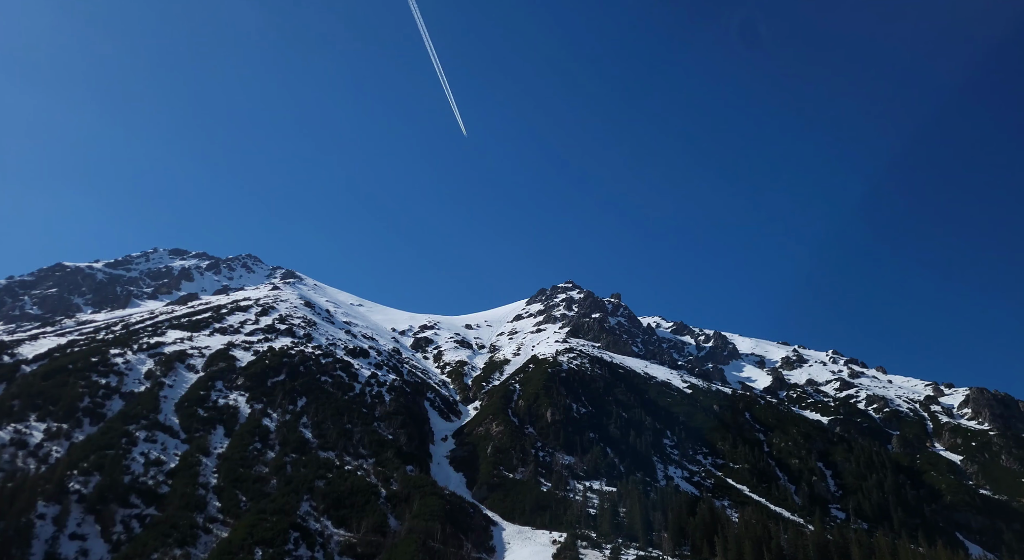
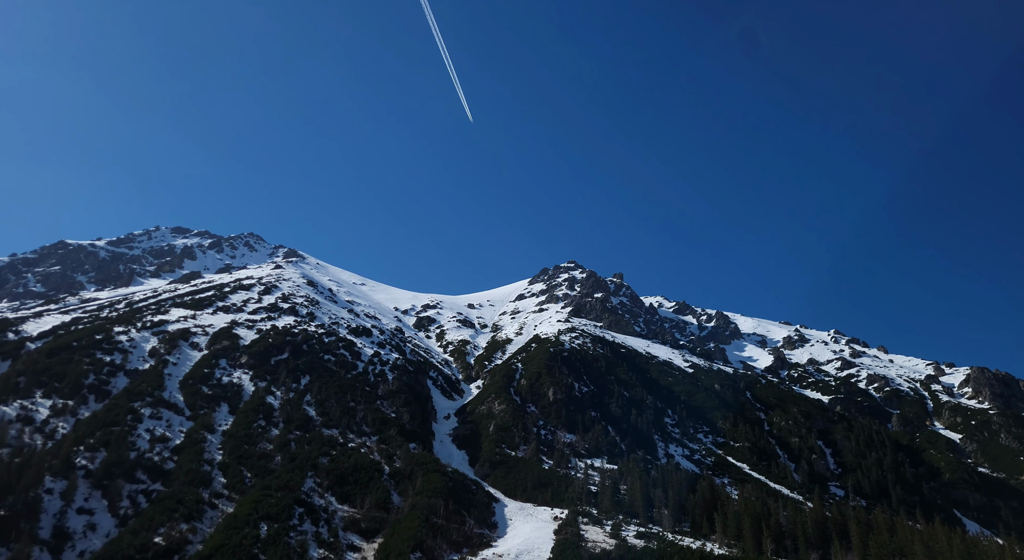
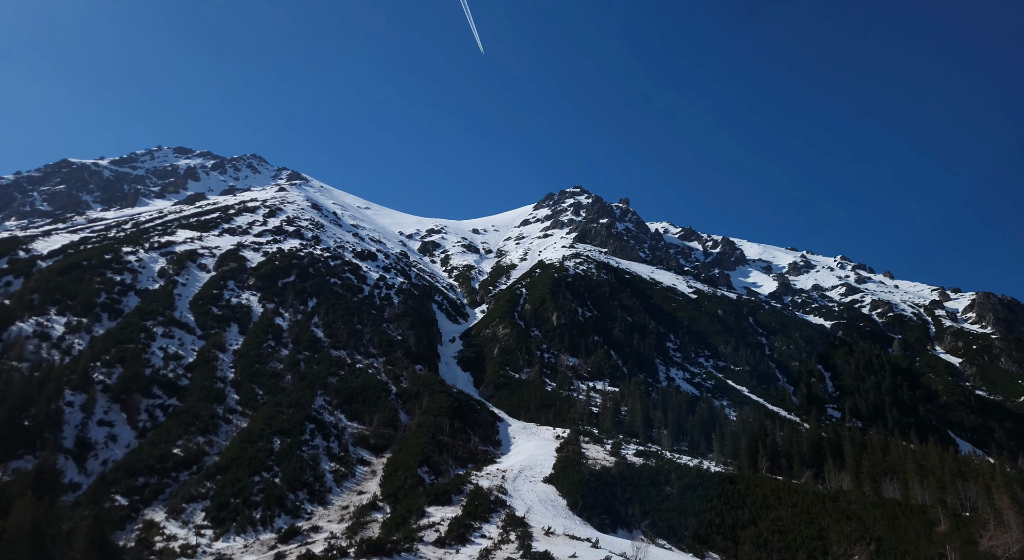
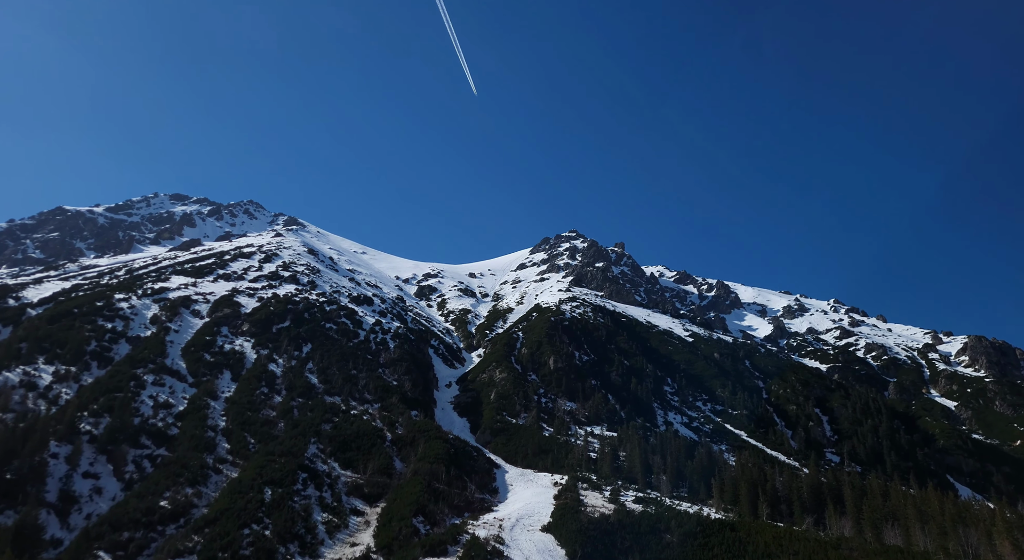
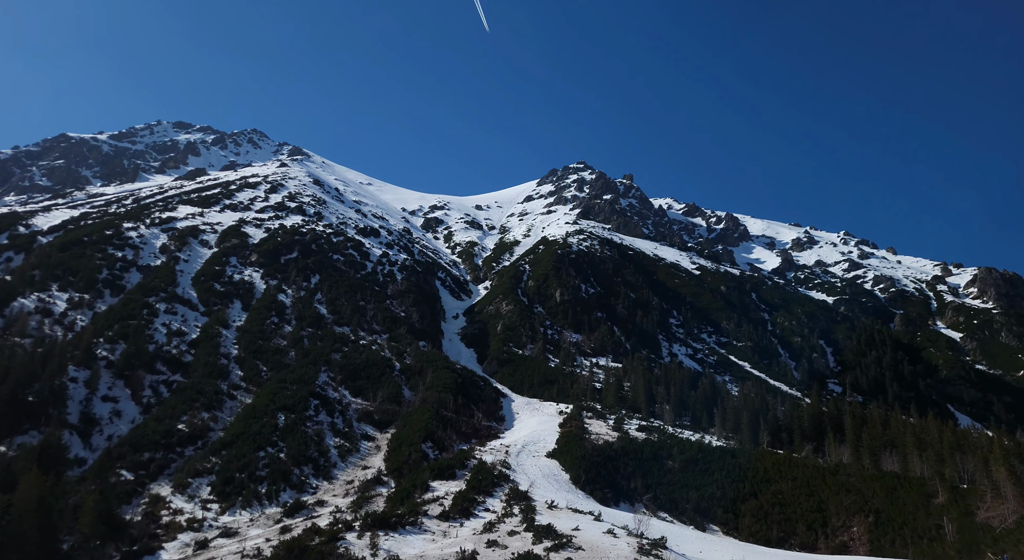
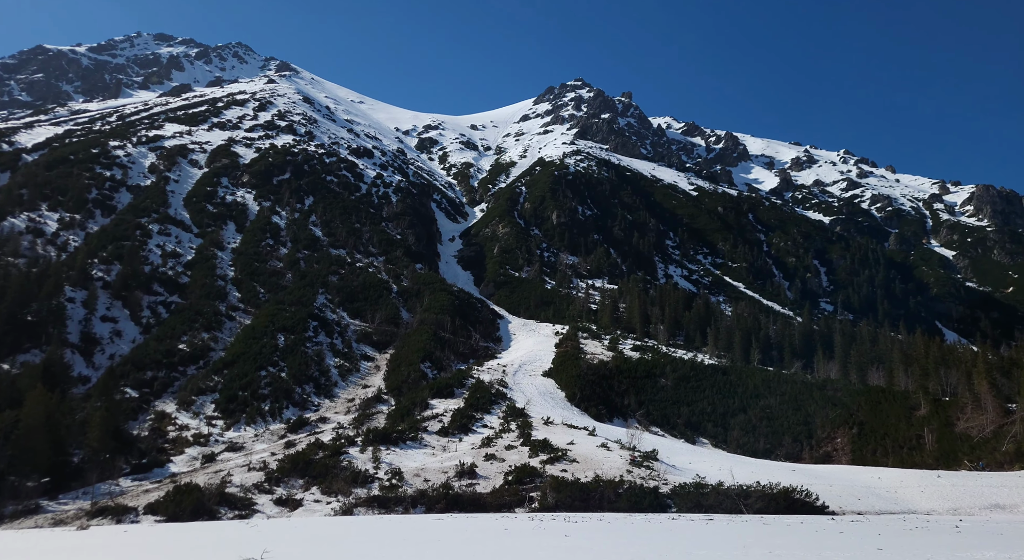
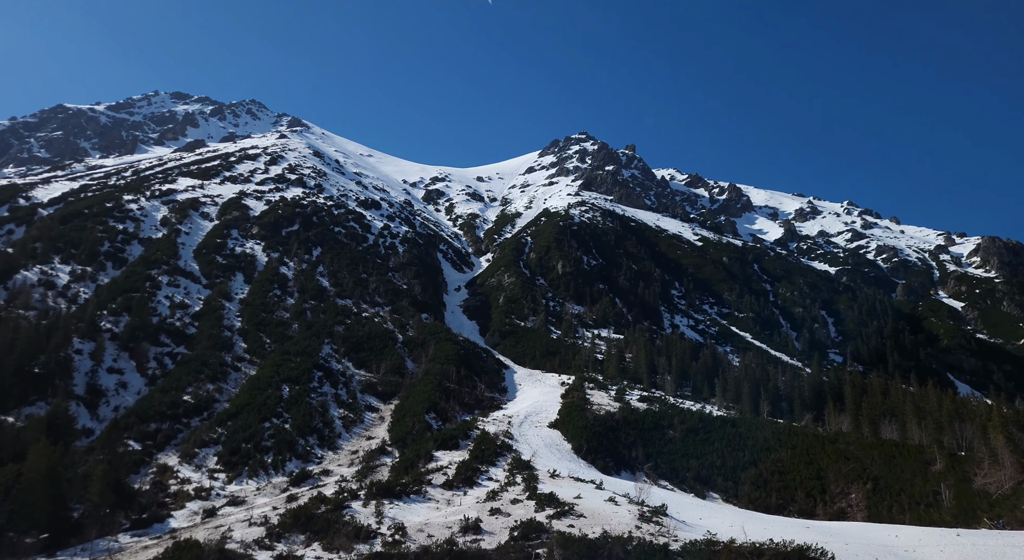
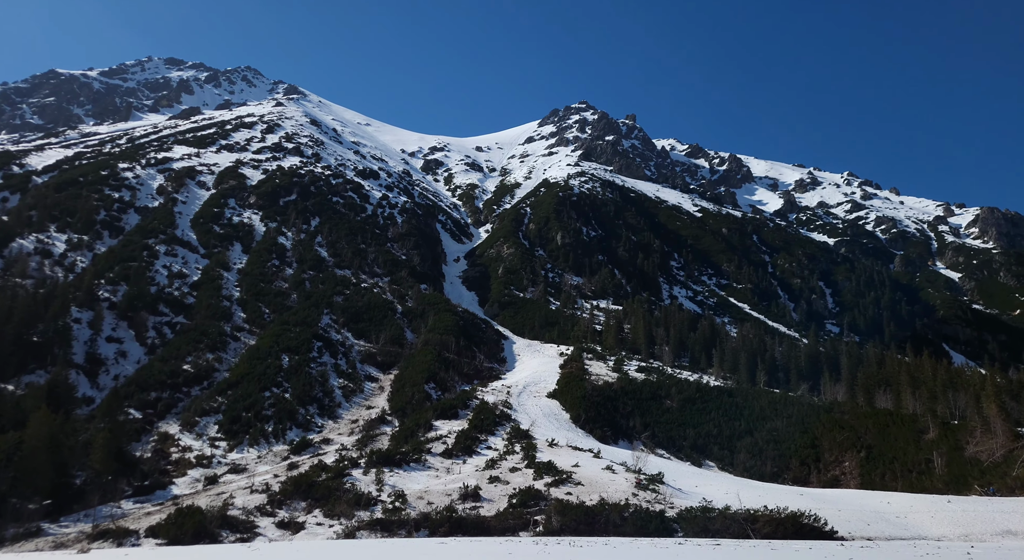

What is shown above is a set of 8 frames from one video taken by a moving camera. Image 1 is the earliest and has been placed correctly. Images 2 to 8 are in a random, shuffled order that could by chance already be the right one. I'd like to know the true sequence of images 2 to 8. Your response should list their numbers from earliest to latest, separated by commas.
2, 4, 3, 5, 7, 8, 6
